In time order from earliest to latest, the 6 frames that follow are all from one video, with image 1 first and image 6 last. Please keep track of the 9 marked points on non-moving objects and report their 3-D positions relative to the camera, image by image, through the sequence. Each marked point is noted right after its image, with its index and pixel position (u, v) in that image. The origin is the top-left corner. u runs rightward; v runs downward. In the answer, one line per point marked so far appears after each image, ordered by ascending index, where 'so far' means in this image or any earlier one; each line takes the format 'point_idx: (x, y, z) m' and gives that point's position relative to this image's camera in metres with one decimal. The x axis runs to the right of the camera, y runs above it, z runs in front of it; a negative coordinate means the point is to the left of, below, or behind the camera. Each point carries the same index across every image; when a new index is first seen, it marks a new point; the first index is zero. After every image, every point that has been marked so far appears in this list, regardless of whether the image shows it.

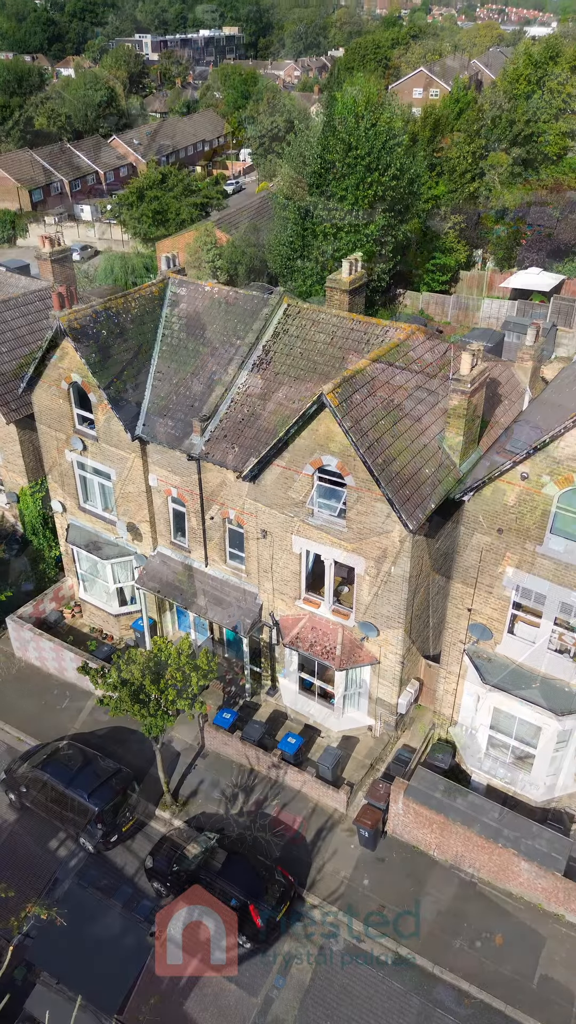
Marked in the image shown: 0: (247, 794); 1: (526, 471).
0: (-1.1, -7.4, +19.7) m
1: (+4.6, +0.8, +14.5) m
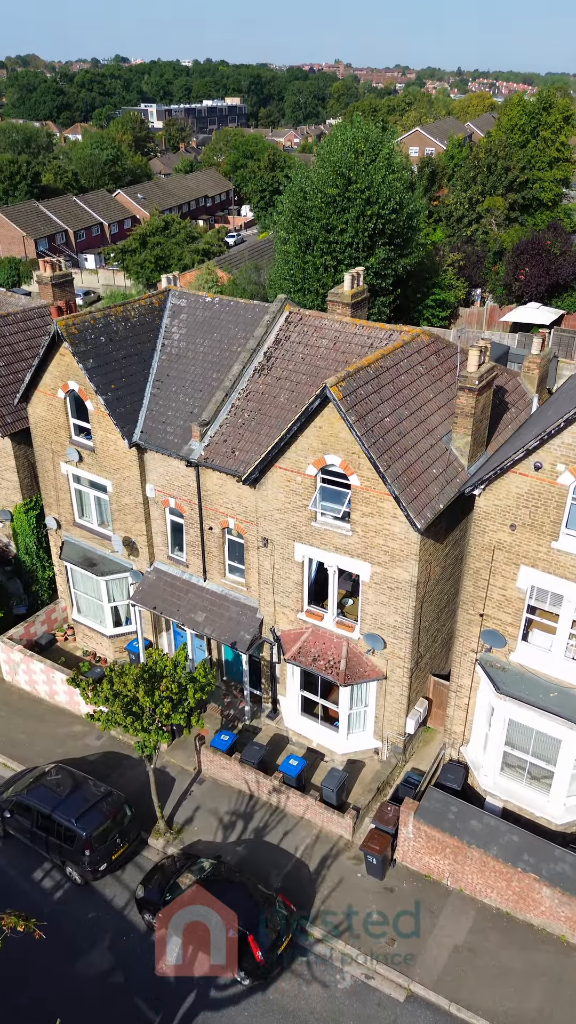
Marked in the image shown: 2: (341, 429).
0: (-1.0, -7.6, +18.5) m
1: (+4.7, +0.9, +13.9) m
2: (+1.1, +1.8, +16.0) m
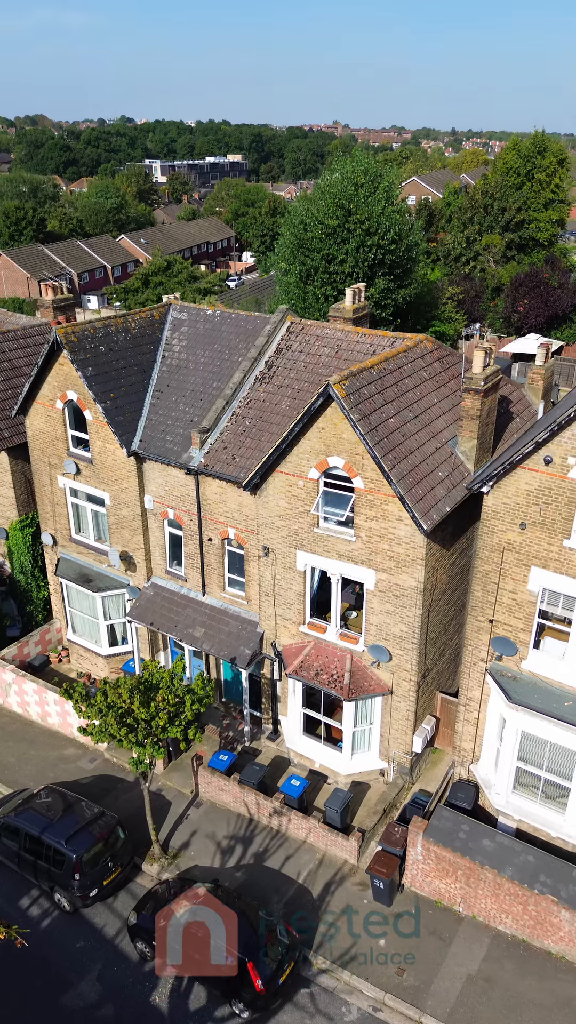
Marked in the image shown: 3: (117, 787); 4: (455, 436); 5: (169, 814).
0: (-1.0, -7.8, +17.5) m
1: (+4.7, +1.0, +13.5) m
2: (+1.2, +1.8, +15.7) m
3: (-4.5, -7.2, +19.7) m
4: (+3.8, +1.7, +17.1) m
5: (-2.9, -7.5, +18.6) m
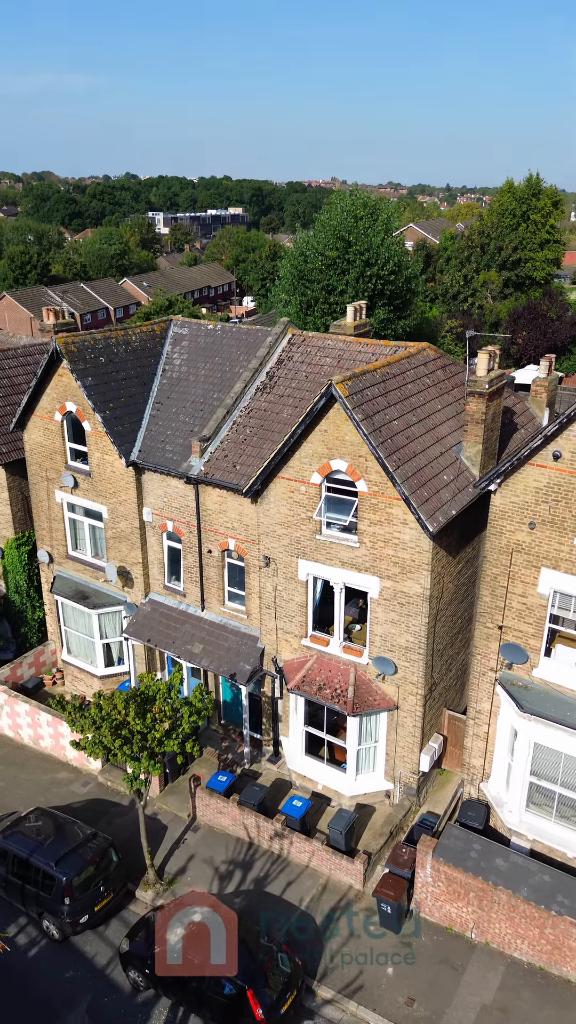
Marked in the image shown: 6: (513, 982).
0: (-1.0, -8.0, +16.7) m
1: (+4.7, +1.1, +13.2) m
2: (+1.2, +1.7, +15.4) m
3: (-4.5, -7.5, +18.8) m
4: (+3.9, +1.6, +16.8) m
5: (-2.9, -7.7, +17.8) m
6: (+4.1, -8.6, +13.7) m
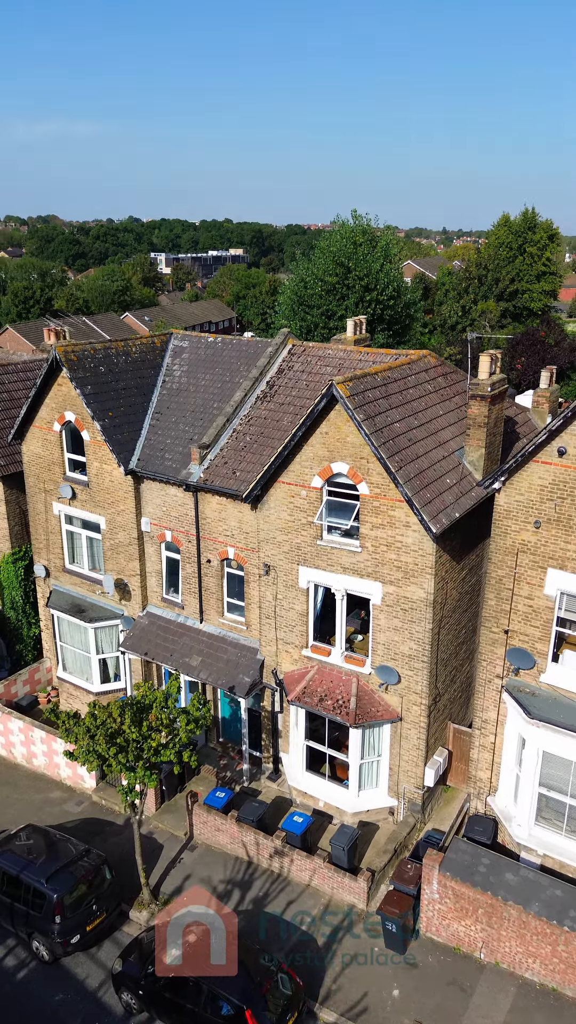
0: (-1.0, -8.1, +16.0) m
1: (+4.8, +1.1, +13.0) m
2: (+1.2, +1.6, +15.2) m
3: (-4.5, -7.7, +18.2) m
4: (+3.9, +1.4, +16.7) m
5: (-2.9, -7.9, +17.1) m
6: (+4.1, -8.6, +13.1) m
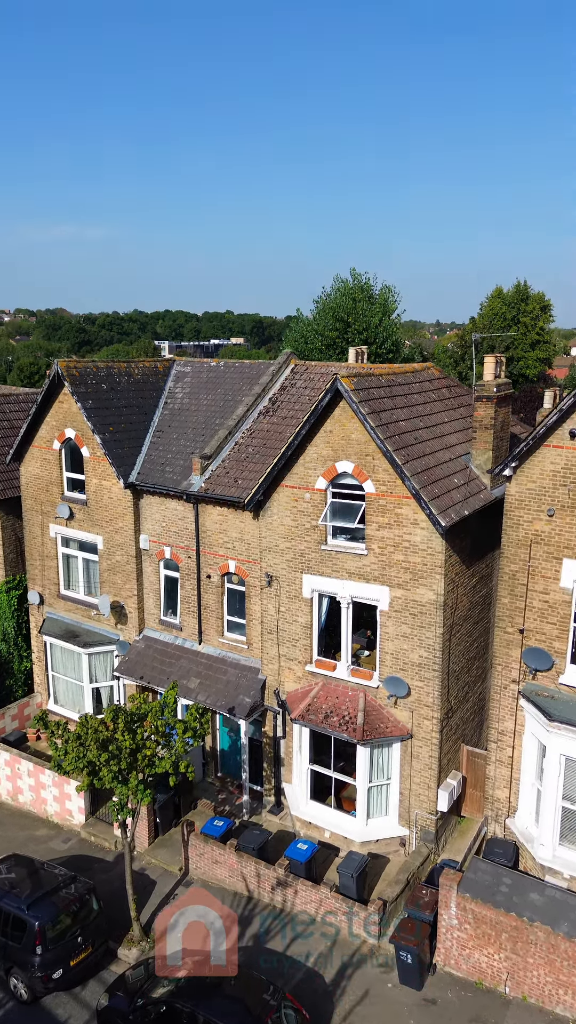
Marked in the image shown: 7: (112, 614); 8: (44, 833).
0: (-0.9, -8.1, +14.7) m
1: (+4.8, +1.4, +12.6) m
2: (+1.3, +1.7, +14.9) m
3: (-4.4, -8.0, +16.9) m
4: (+3.9, +1.3, +16.4) m
5: (-2.8, -8.0, +15.8) m
6: (+4.2, -8.3, +11.7) m
7: (-4.6, -2.7, +19.7) m
8: (-5.9, -7.8, +18.3) m
